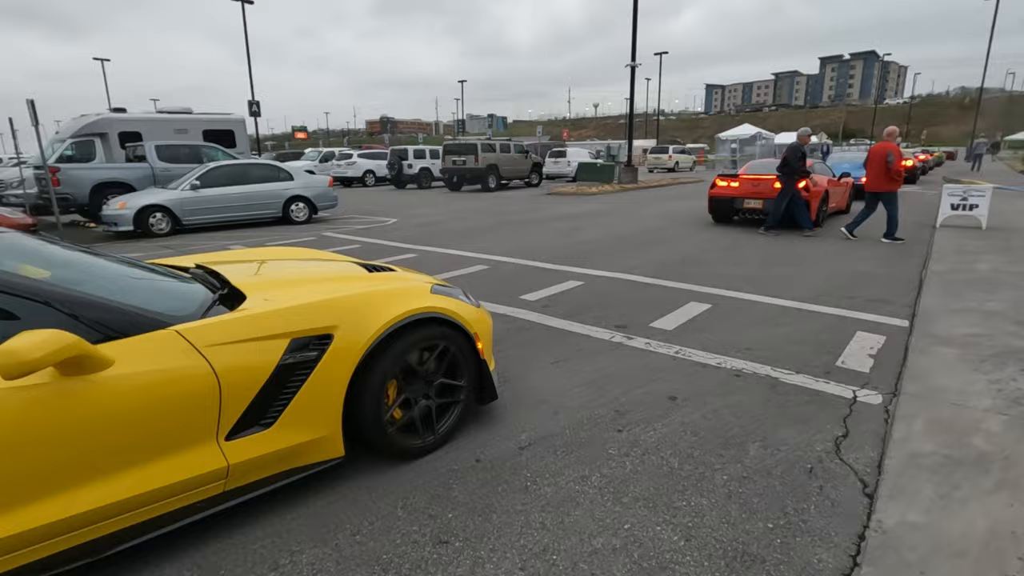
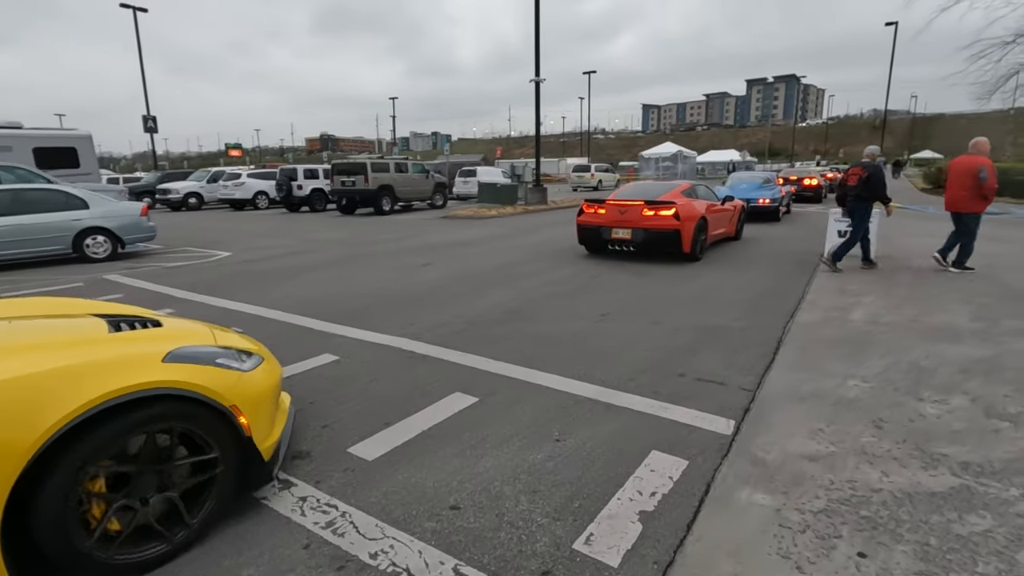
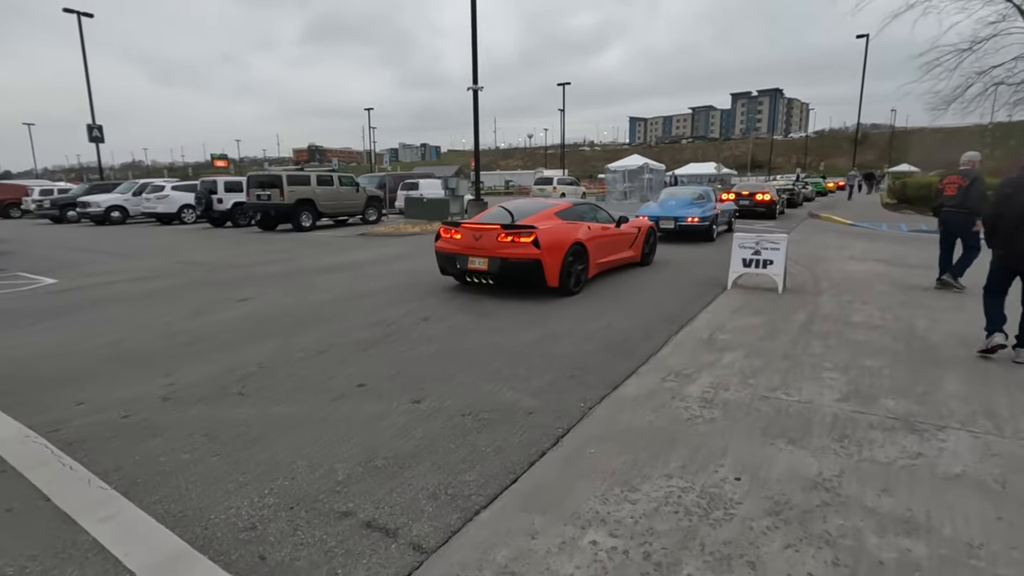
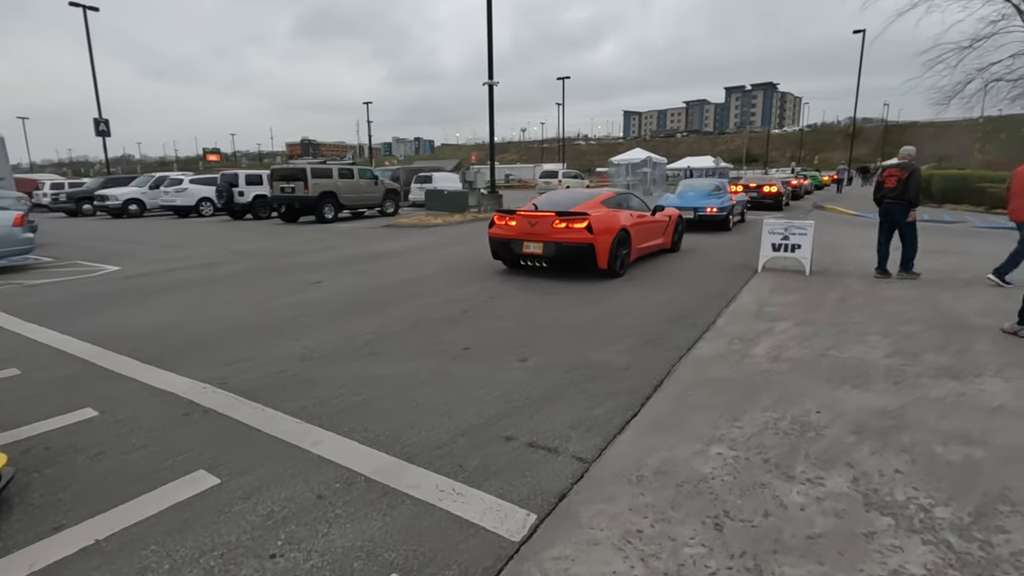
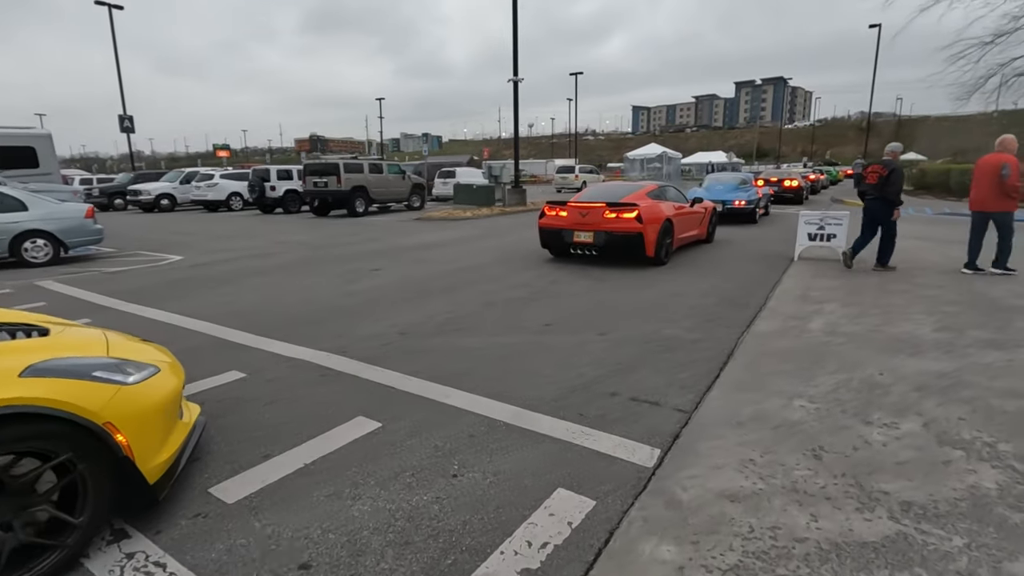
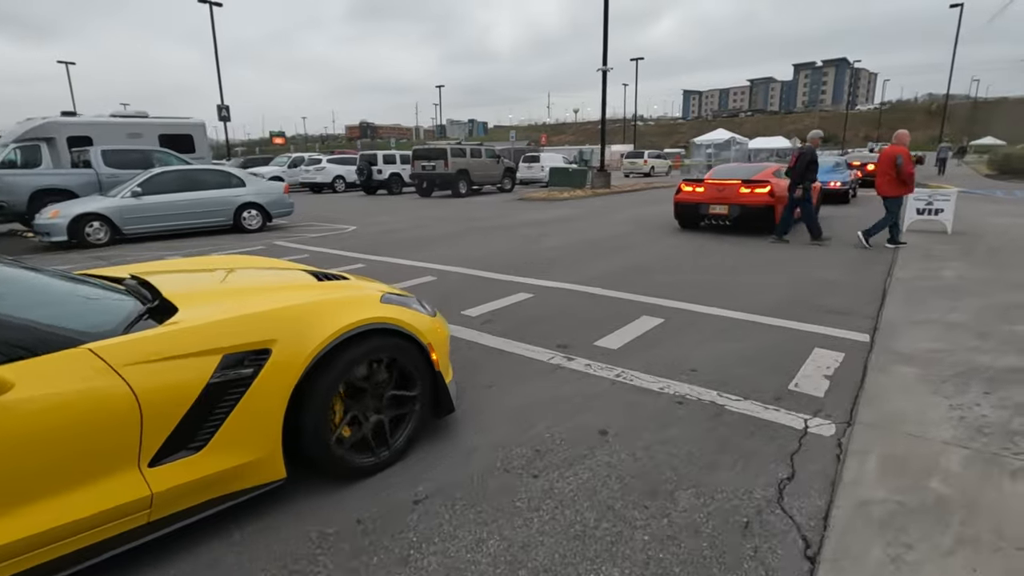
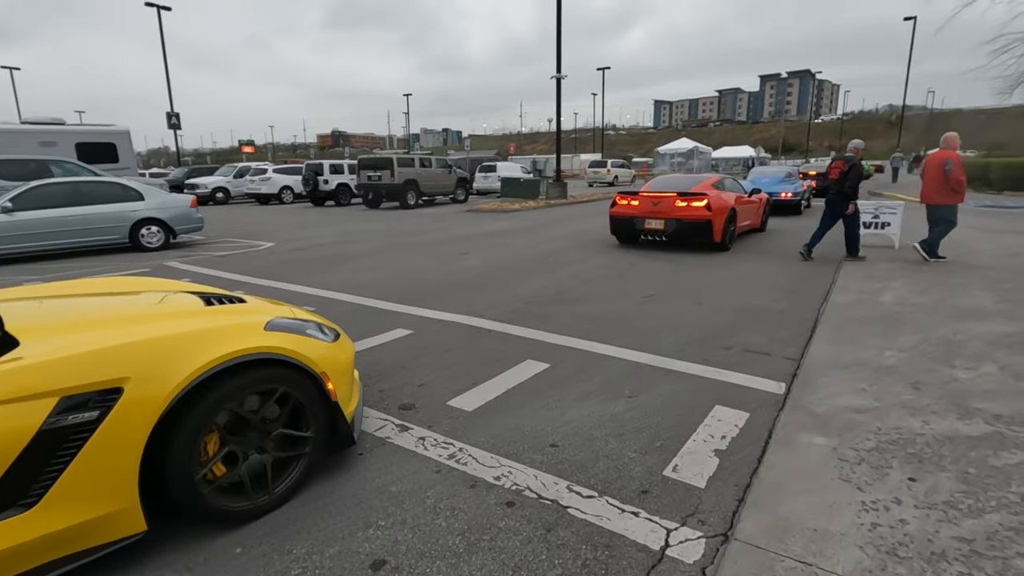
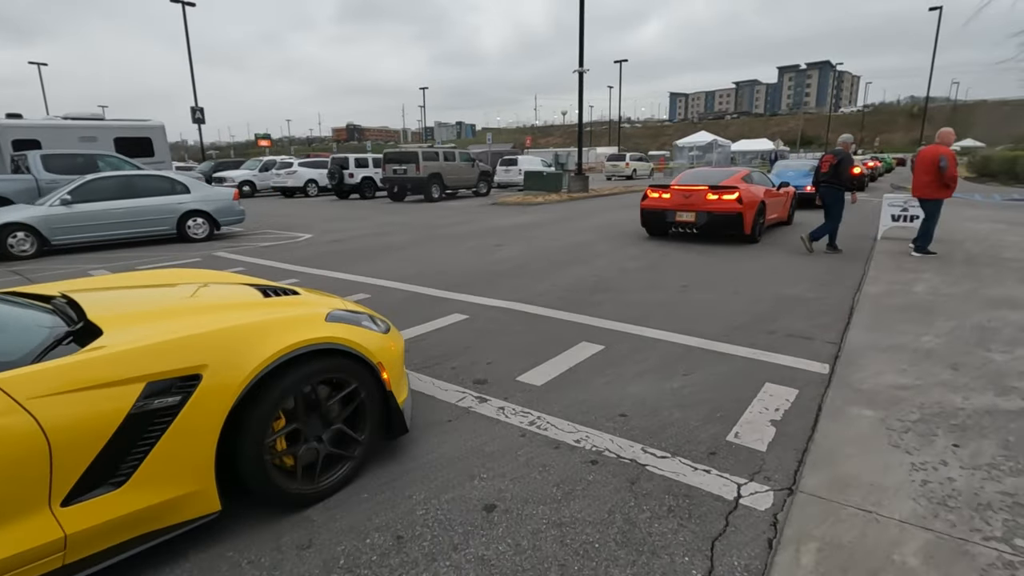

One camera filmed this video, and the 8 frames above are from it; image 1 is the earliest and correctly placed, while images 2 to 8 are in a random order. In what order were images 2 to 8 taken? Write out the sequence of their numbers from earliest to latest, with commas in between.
6, 8, 7, 2, 5, 4, 3
